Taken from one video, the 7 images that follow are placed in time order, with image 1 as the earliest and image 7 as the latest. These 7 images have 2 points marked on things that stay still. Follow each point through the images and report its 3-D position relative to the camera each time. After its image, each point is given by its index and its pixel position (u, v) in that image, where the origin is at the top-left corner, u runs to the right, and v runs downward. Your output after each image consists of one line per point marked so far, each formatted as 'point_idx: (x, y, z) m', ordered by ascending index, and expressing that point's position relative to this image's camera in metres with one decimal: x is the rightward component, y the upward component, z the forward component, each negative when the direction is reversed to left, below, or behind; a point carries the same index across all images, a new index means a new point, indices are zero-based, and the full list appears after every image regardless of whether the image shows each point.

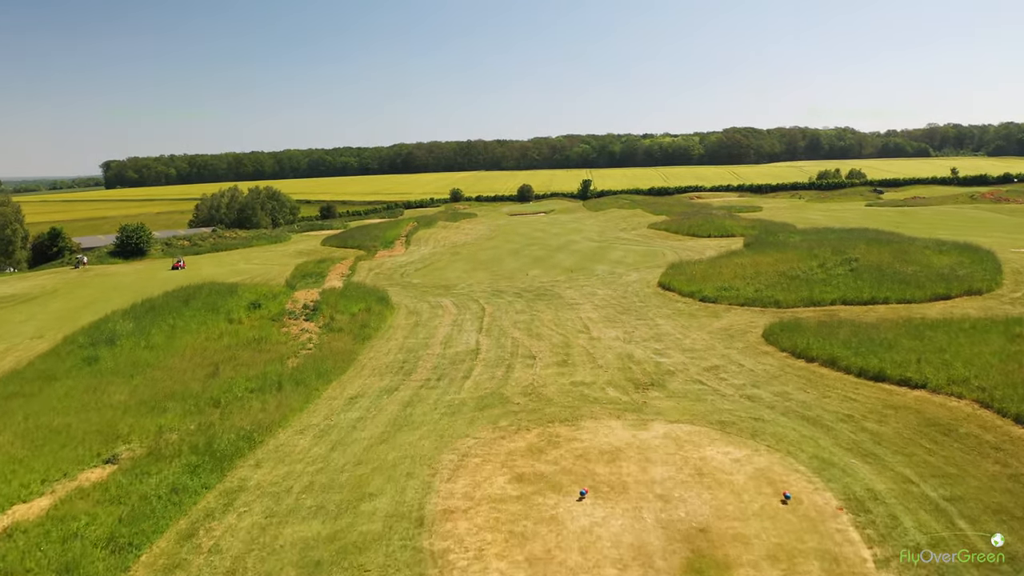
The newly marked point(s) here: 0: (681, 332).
0: (+3.0, -0.8, +15.0) m
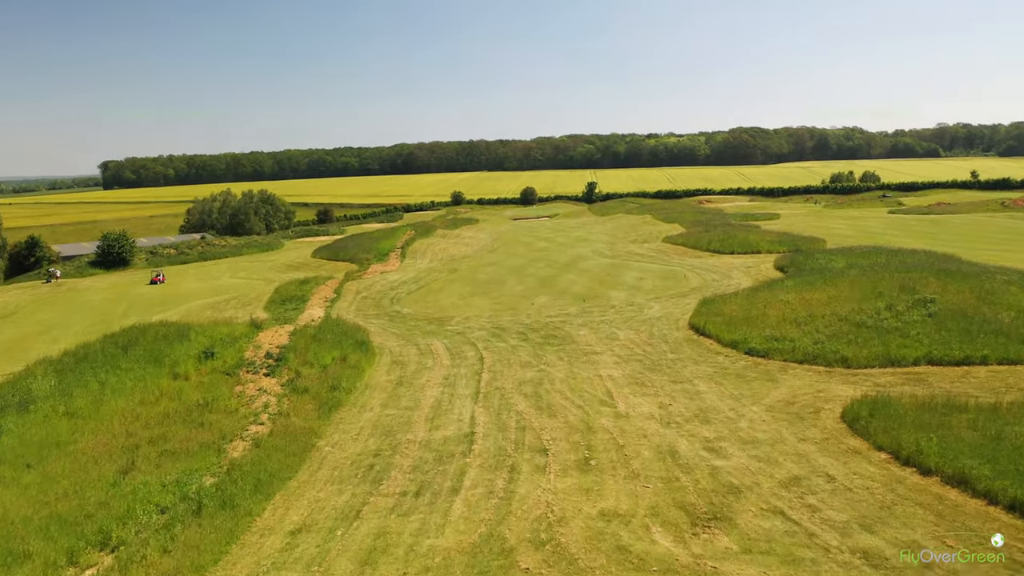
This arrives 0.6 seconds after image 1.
0: (+3.1, -1.7, +11.7) m
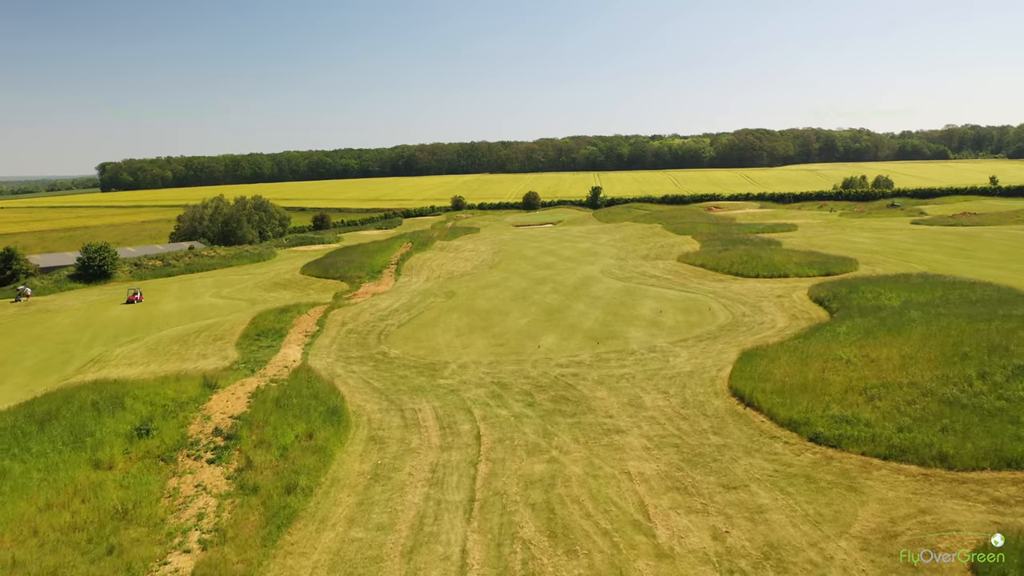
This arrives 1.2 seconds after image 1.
0: (+3.2, -2.7, +8.7) m
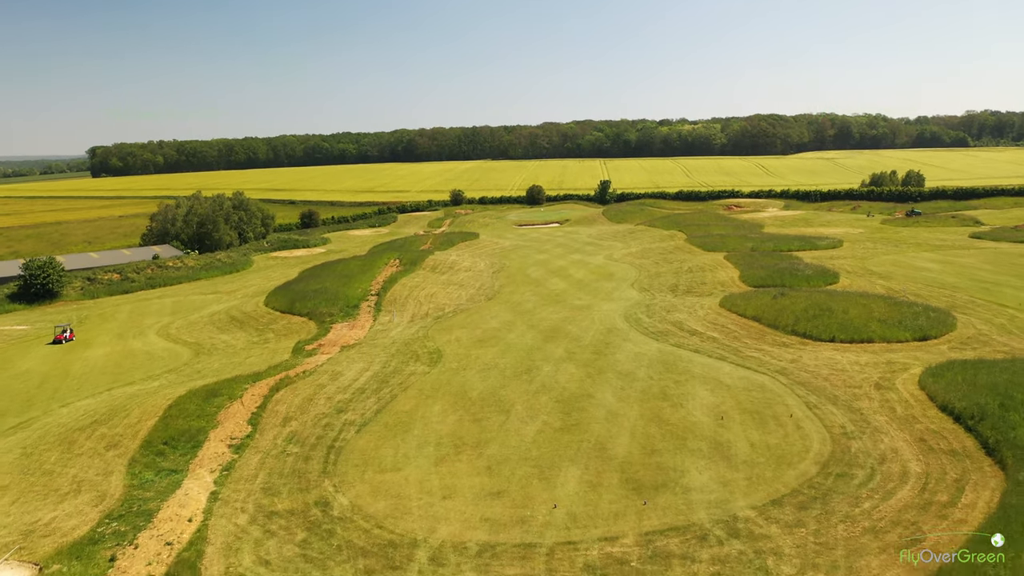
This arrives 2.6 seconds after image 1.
0: (+3.2, -5.1, +2.0) m
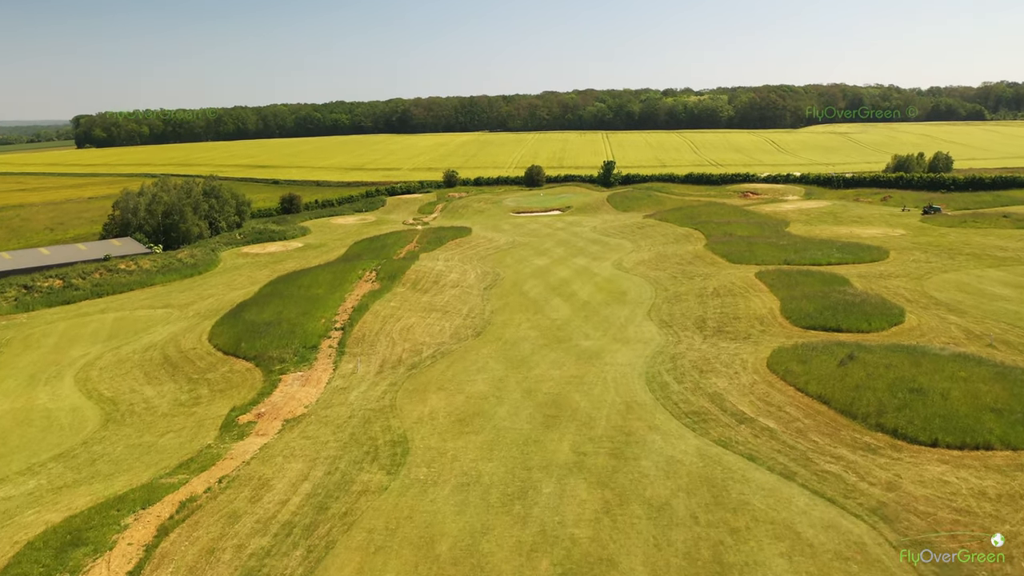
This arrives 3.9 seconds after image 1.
0: (+2.9, -7.7, -4.1) m
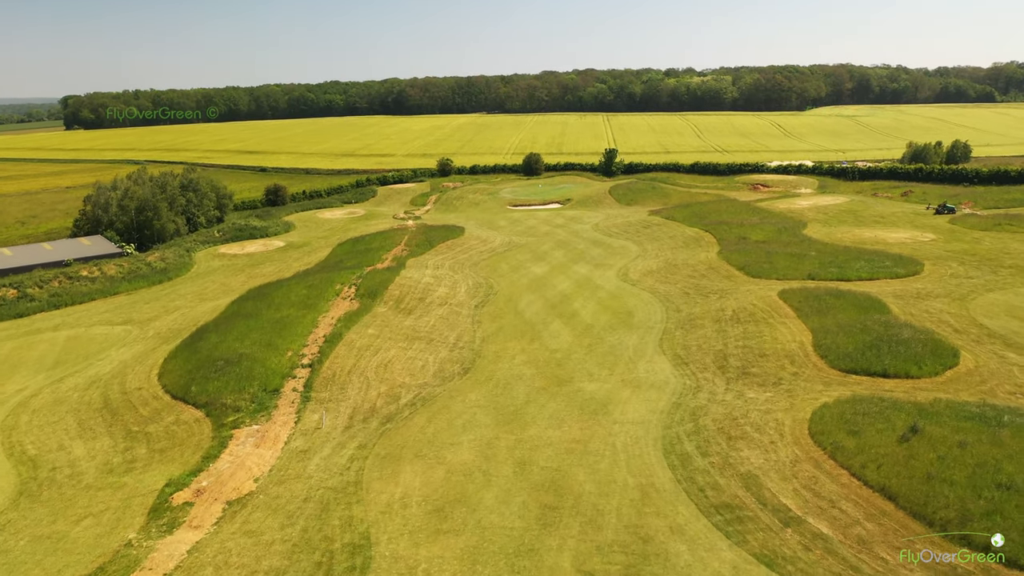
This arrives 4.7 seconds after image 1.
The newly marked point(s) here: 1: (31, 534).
0: (+2.7, -9.6, -7.8) m
1: (-10.3, -5.3, +17.8) m
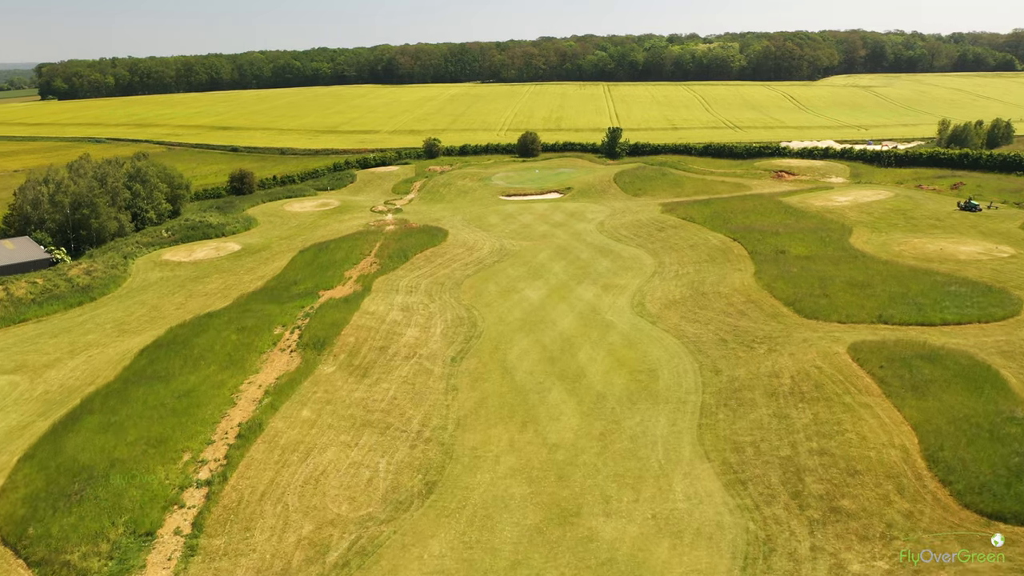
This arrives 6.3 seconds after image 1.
0: (+2.5, -12.8, -15.3) m
1: (-10.7, -7.6, +10.1) m
